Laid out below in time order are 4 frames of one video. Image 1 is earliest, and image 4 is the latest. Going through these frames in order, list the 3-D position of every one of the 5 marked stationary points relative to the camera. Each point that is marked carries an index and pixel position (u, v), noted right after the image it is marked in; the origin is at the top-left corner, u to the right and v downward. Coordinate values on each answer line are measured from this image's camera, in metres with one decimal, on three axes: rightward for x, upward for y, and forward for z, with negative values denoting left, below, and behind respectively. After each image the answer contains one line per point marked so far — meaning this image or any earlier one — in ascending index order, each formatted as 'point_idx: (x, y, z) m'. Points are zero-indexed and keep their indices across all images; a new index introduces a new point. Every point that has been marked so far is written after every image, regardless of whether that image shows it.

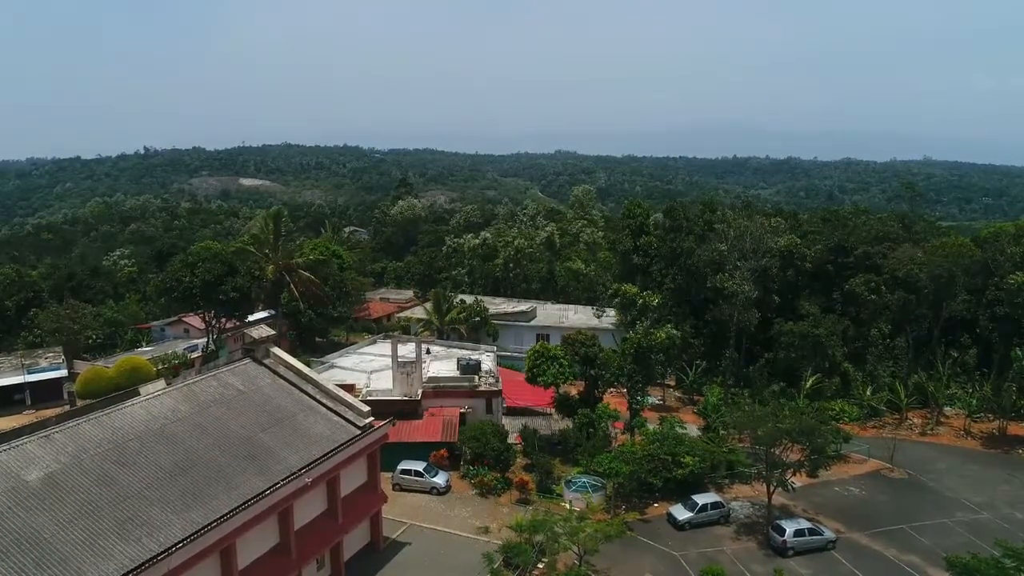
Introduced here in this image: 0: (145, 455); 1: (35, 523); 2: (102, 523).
0: (-8.5, -3.9, +16.3) m
1: (-9.3, -4.6, +13.7) m
2: (-8.3, -4.8, +14.2) m
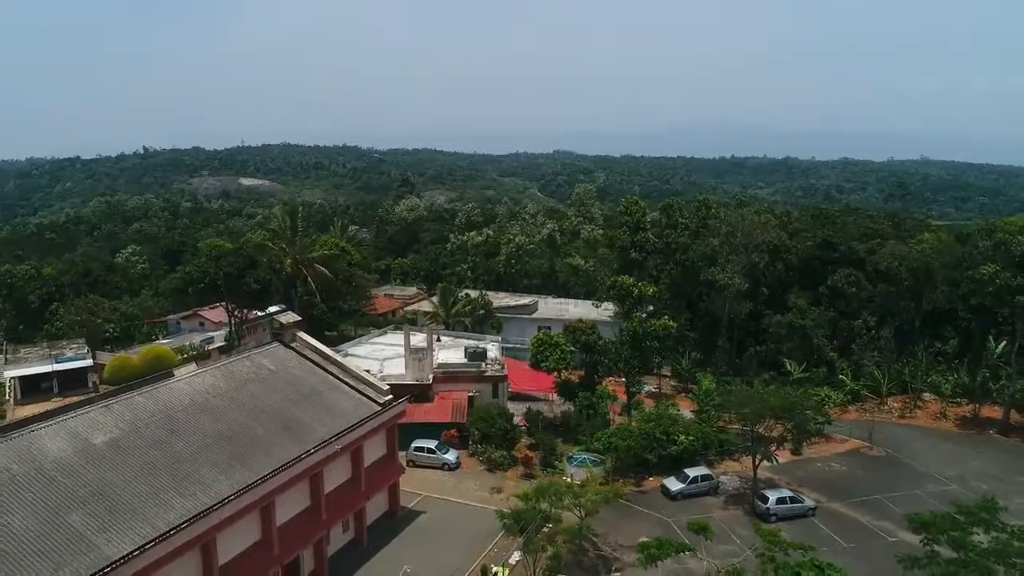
0: (-8.3, -3.5, +18.3) m
1: (-9.1, -4.2, +15.6) m
2: (-8.1, -4.4, +16.2) m
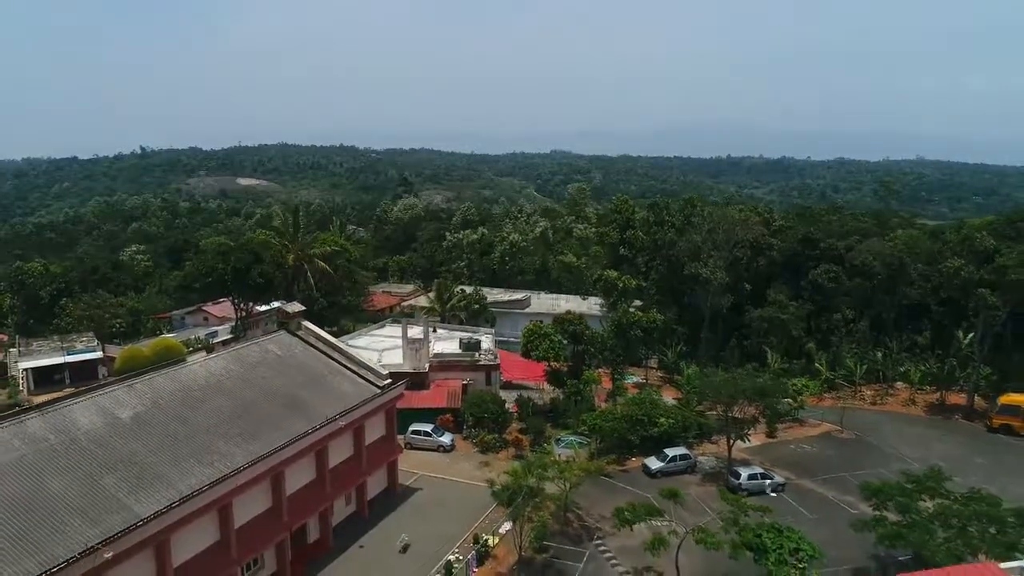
0: (-8.6, -3.2, +19.9) m
1: (-9.4, -3.9, +17.3) m
2: (-8.4, -4.1, +17.8) m
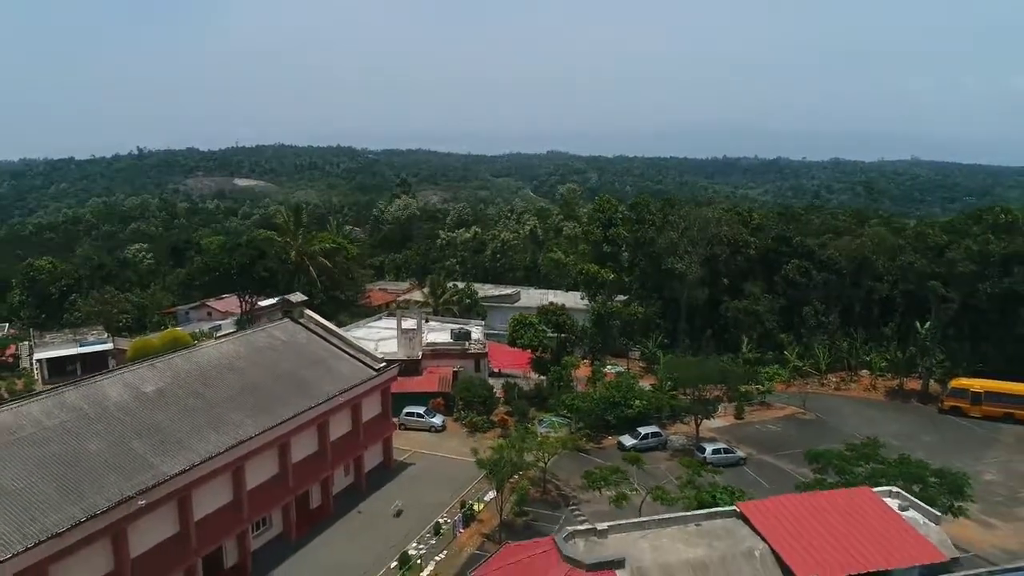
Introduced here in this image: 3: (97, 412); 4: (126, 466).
0: (-9.2, -2.9, +22.2) m
1: (-9.9, -3.6, +19.5) m
2: (-9.0, -3.8, +20.1) m
3: (-11.2, -3.3, +18.9) m
4: (-9.7, -4.5, +17.5) m
